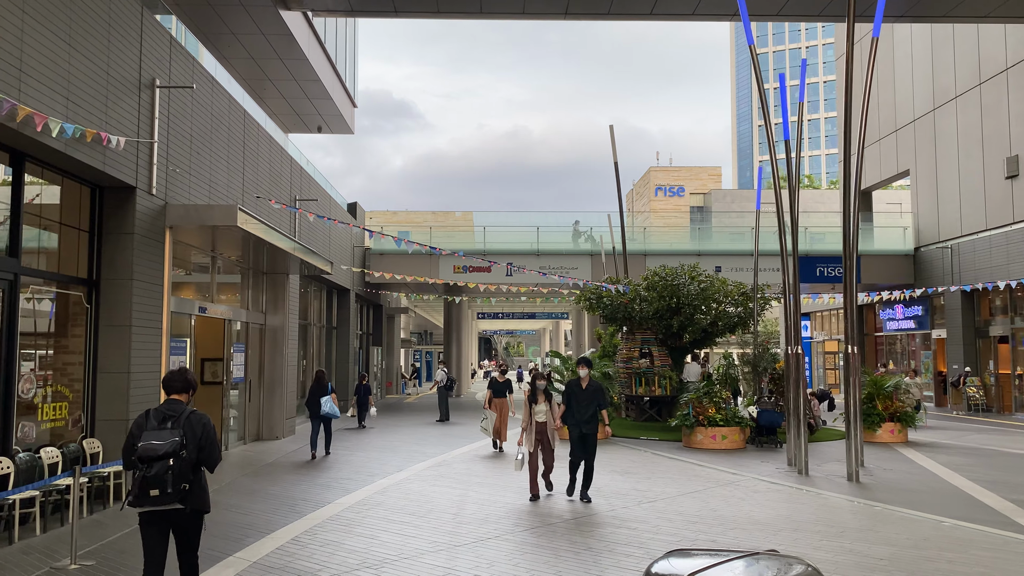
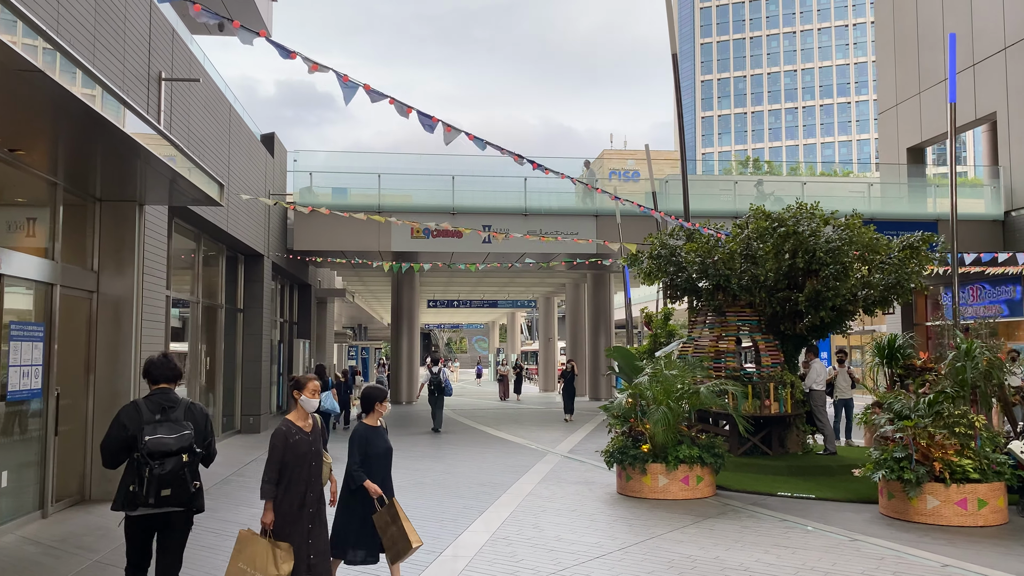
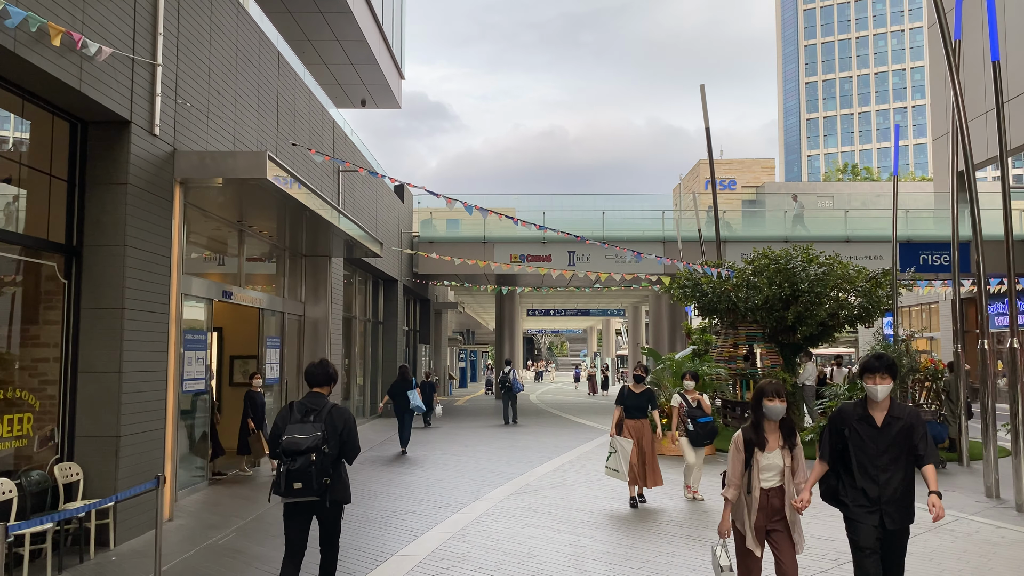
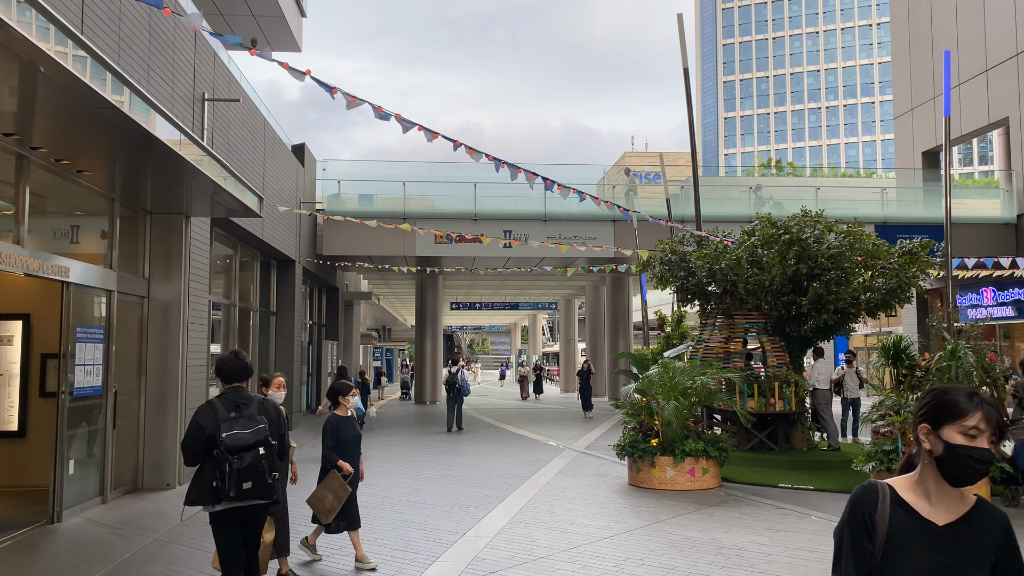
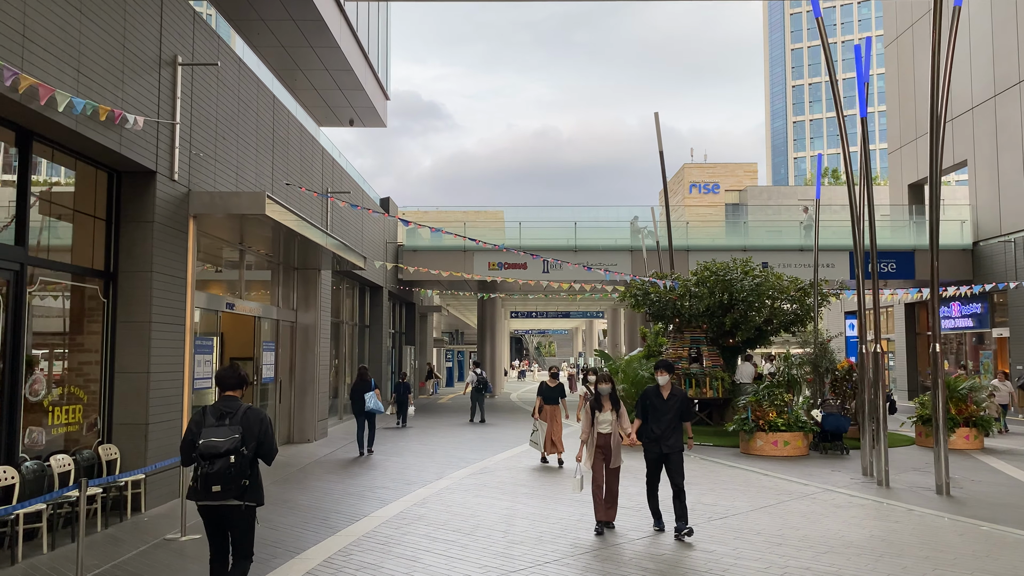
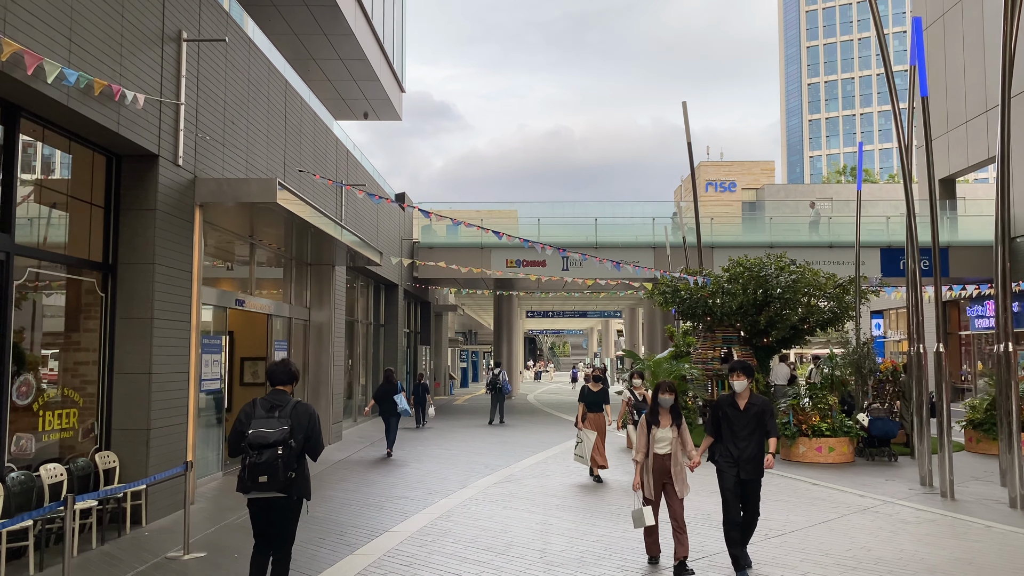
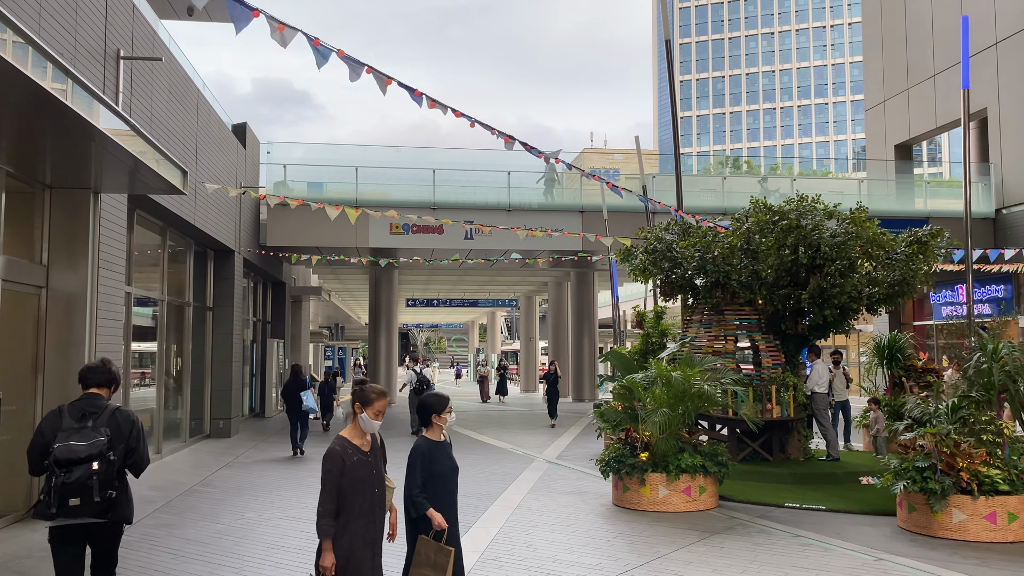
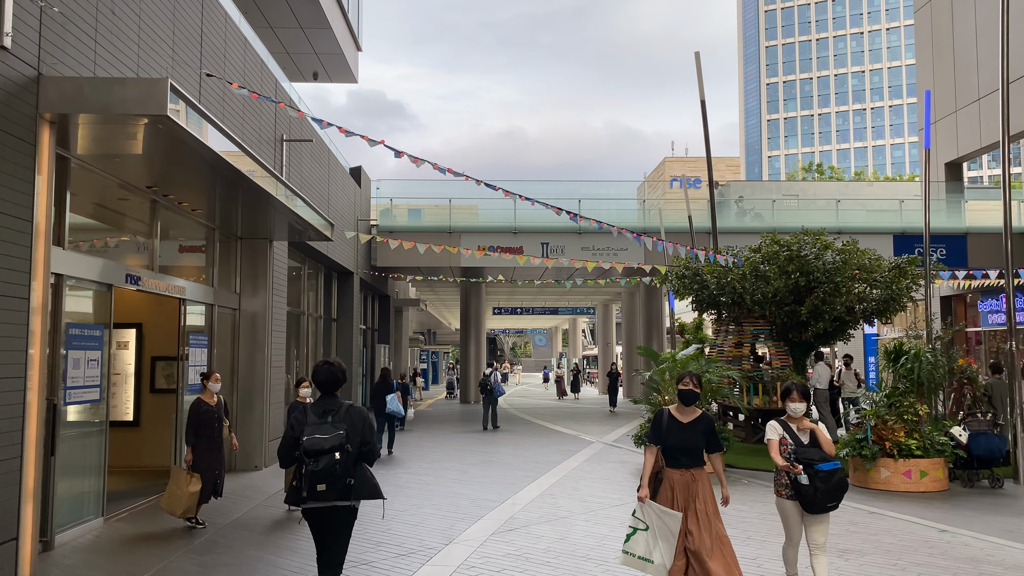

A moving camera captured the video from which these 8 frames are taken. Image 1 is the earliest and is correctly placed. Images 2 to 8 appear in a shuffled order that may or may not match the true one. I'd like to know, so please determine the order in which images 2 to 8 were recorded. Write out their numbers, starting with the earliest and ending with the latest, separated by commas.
5, 6, 3, 8, 4, 2, 7
